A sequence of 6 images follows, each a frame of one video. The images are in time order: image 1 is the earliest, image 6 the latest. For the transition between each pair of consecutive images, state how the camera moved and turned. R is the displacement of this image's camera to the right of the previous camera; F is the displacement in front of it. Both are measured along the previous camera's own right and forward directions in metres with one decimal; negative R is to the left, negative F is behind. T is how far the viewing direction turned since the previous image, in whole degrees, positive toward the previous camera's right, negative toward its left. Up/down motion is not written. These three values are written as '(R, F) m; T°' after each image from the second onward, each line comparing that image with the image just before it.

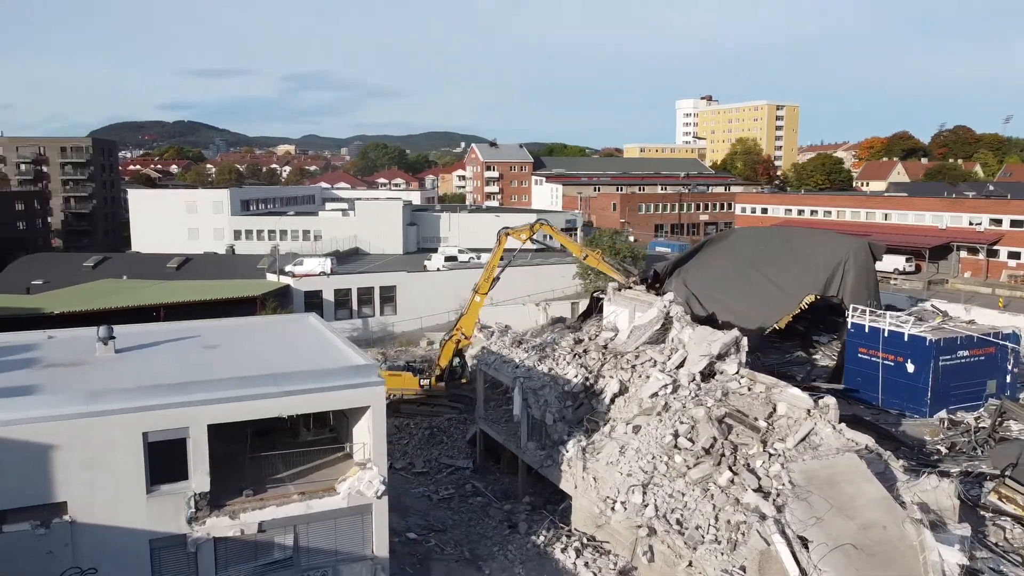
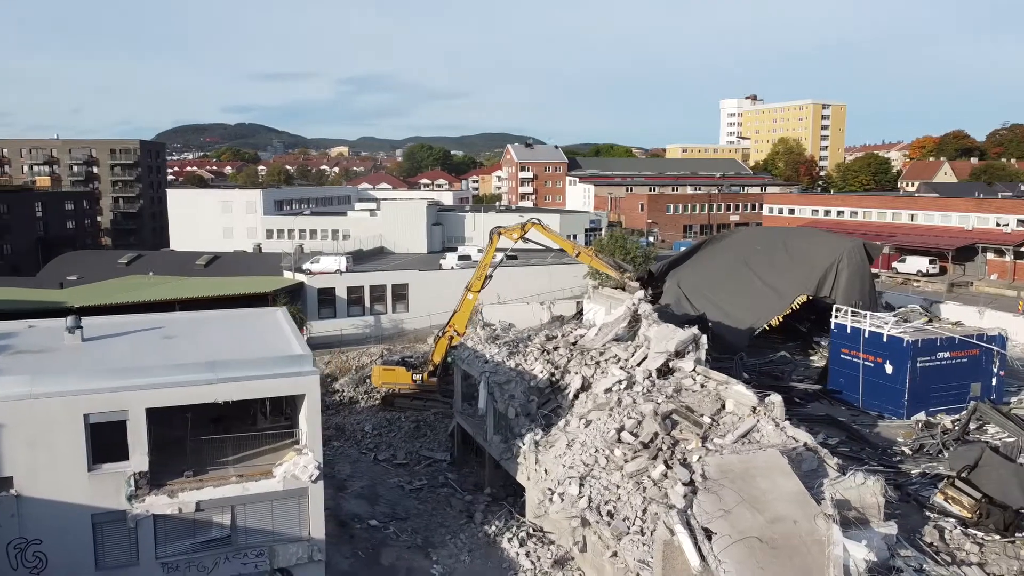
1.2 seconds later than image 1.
(+1.4, -0.3) m; -4°
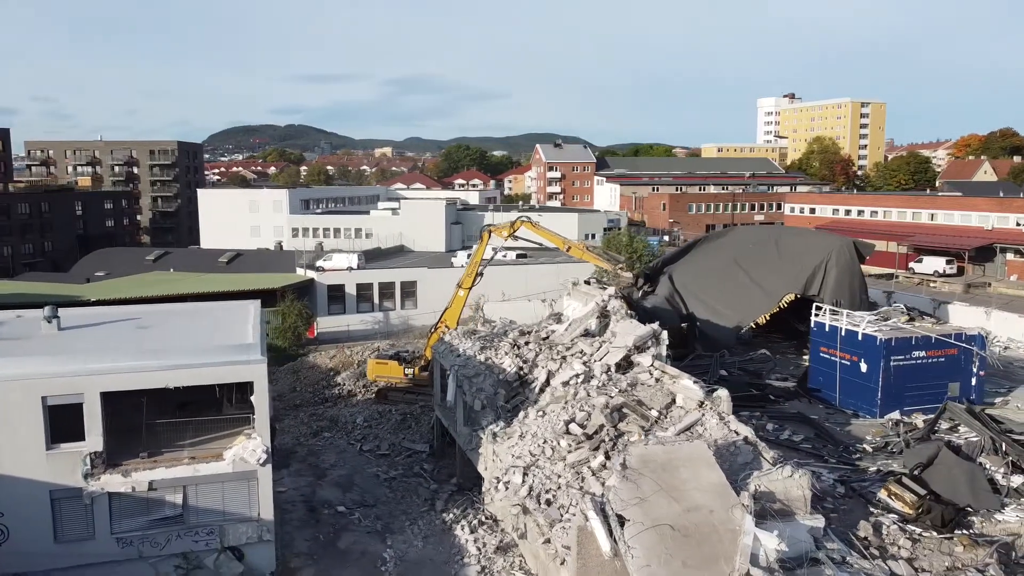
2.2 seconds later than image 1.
(+1.3, -0.3) m; -3°
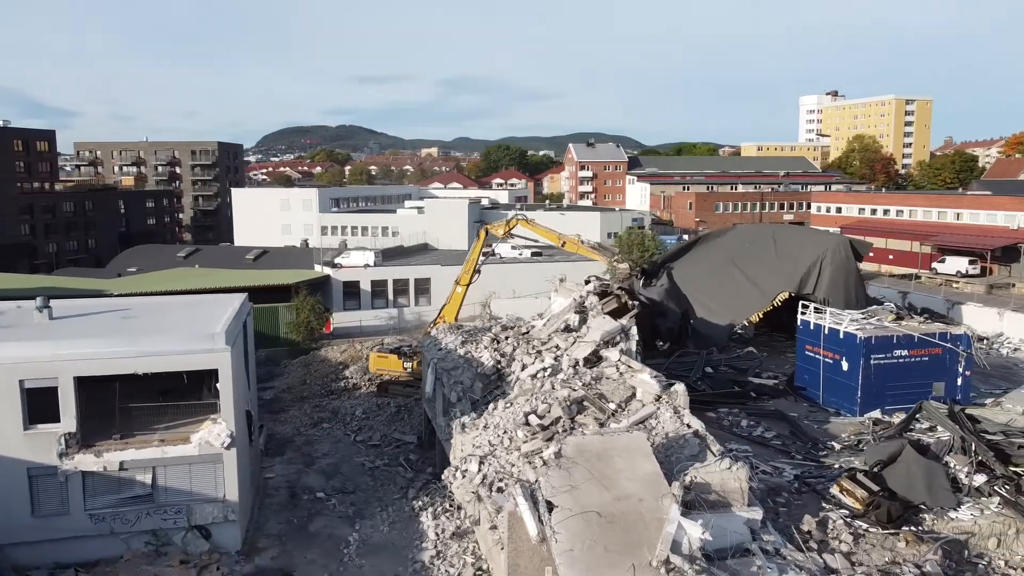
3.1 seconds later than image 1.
(+1.2, -0.3) m; -3°
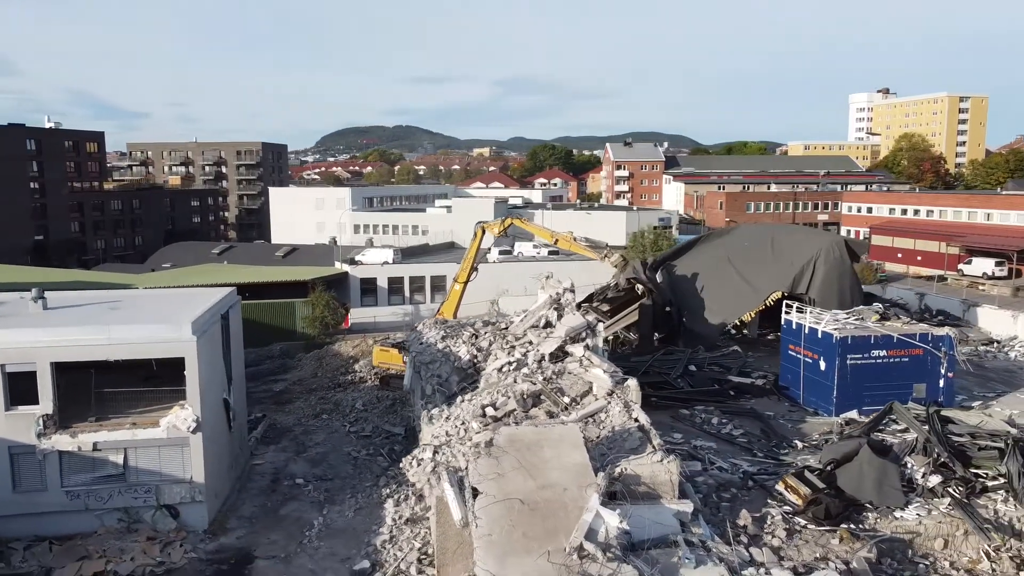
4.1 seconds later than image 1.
(+1.4, -0.3) m; -4°
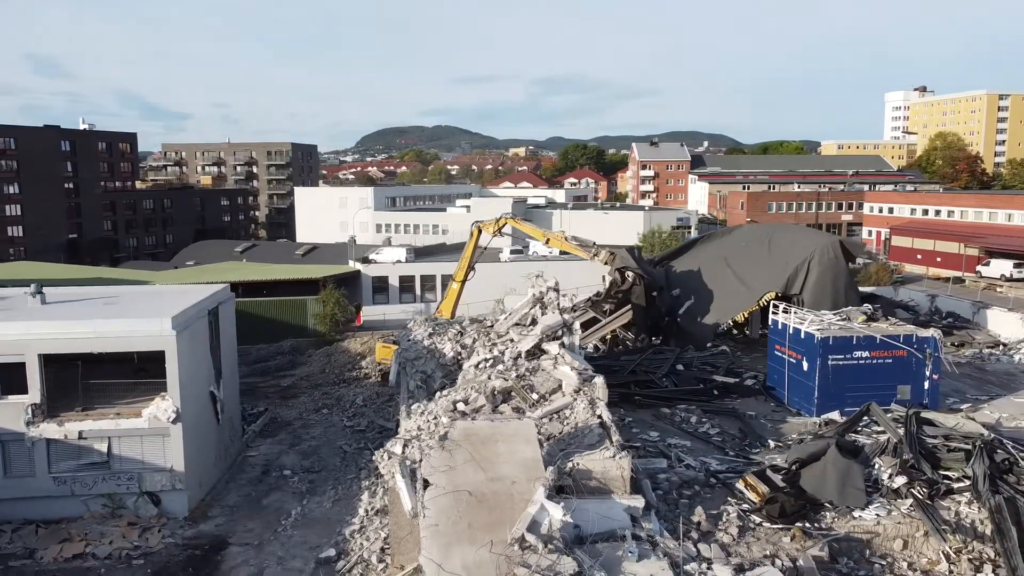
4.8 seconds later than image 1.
(+1.0, -0.2) m; -3°
